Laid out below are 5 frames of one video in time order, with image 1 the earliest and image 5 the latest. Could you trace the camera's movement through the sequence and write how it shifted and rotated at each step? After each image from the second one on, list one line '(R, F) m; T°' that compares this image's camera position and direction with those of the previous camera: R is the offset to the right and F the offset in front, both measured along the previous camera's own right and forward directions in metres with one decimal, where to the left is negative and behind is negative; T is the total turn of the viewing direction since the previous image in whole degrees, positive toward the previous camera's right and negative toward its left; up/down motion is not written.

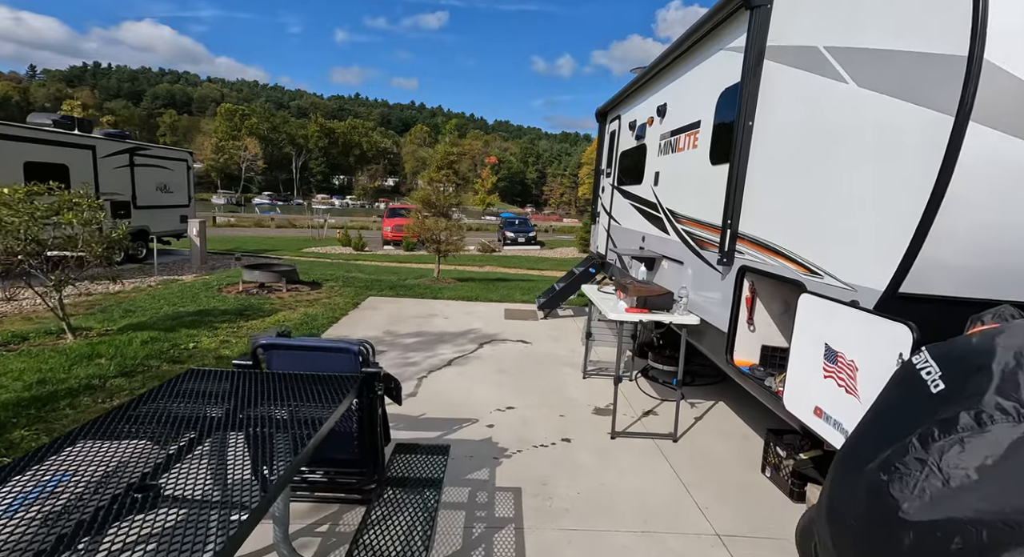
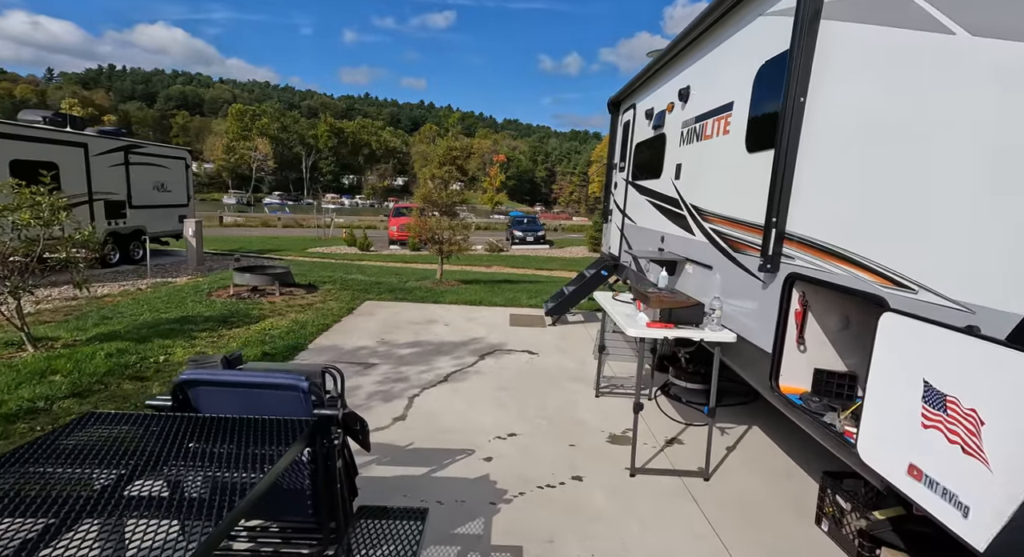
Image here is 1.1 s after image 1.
(0.0, +0.6) m; -1°
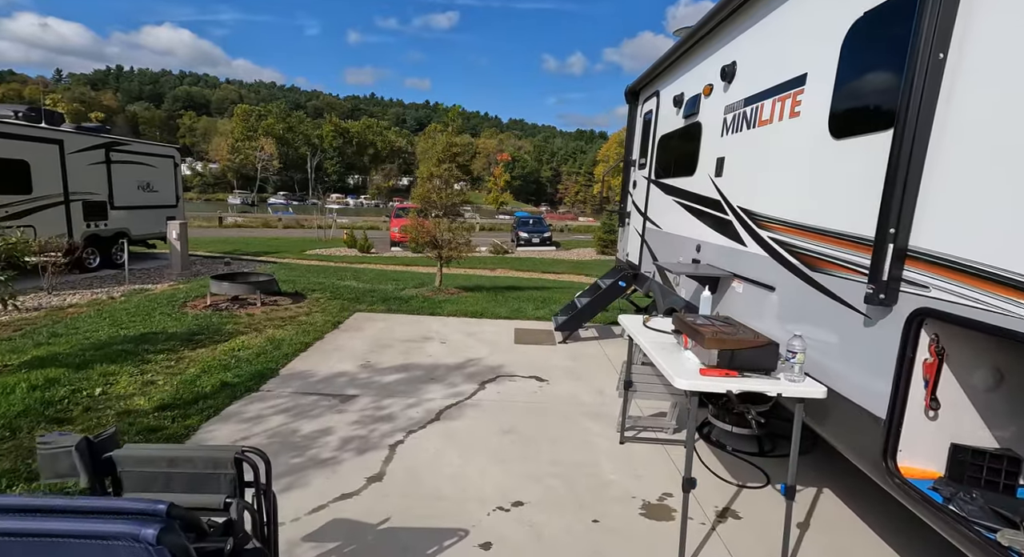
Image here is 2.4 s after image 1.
(0.0, +0.8) m; -1°
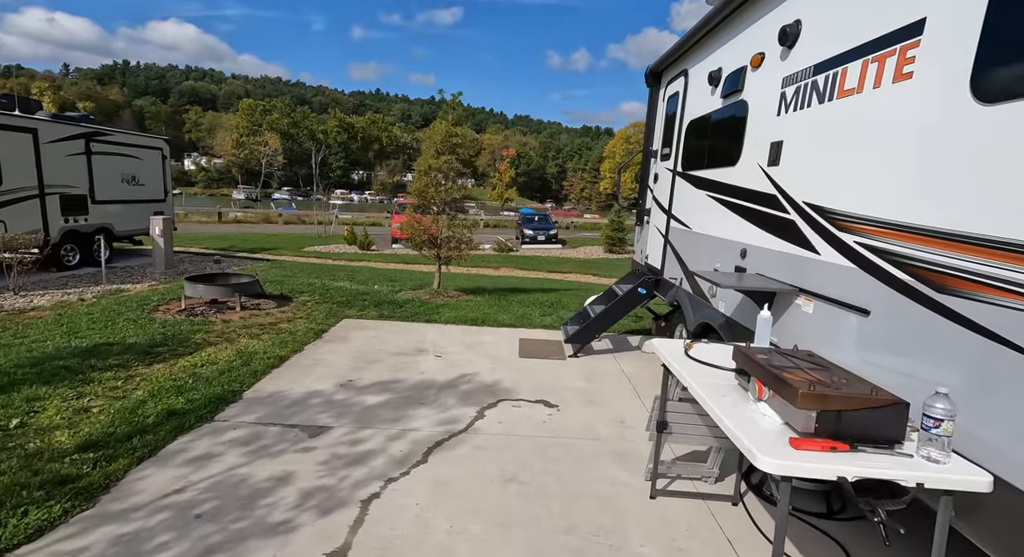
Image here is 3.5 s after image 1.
(0.0, +0.7) m; 0°
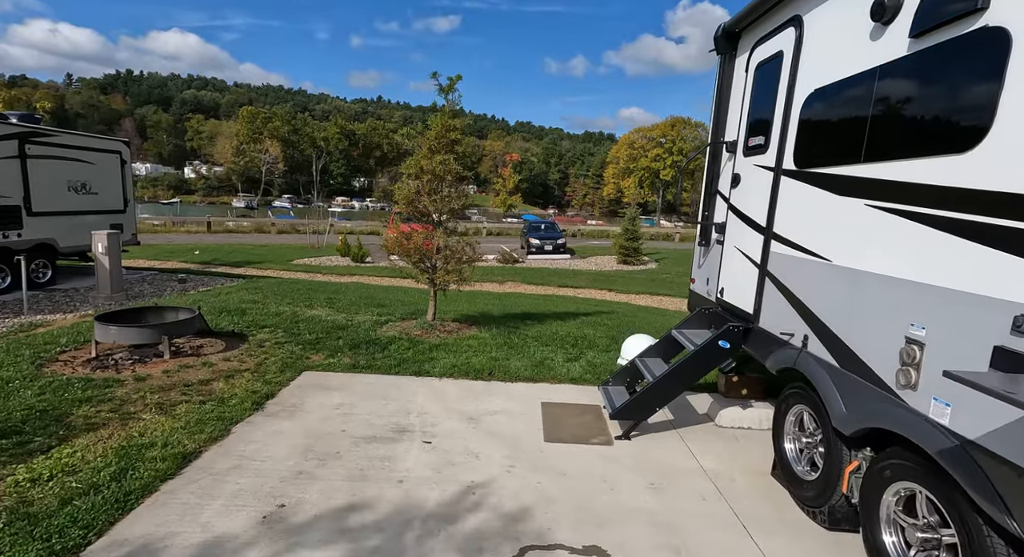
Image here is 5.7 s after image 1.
(-0.1, +1.7) m; 0°
